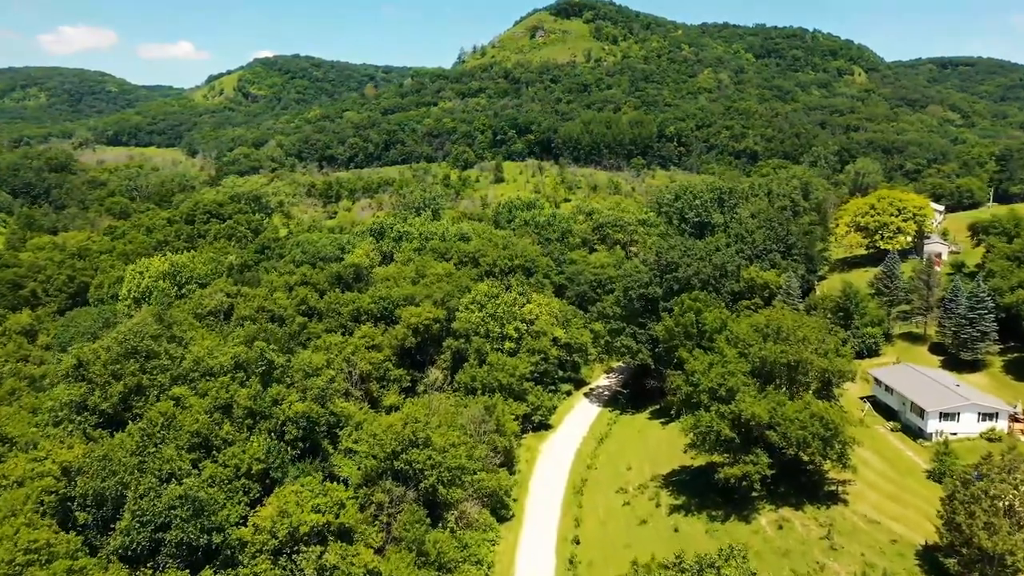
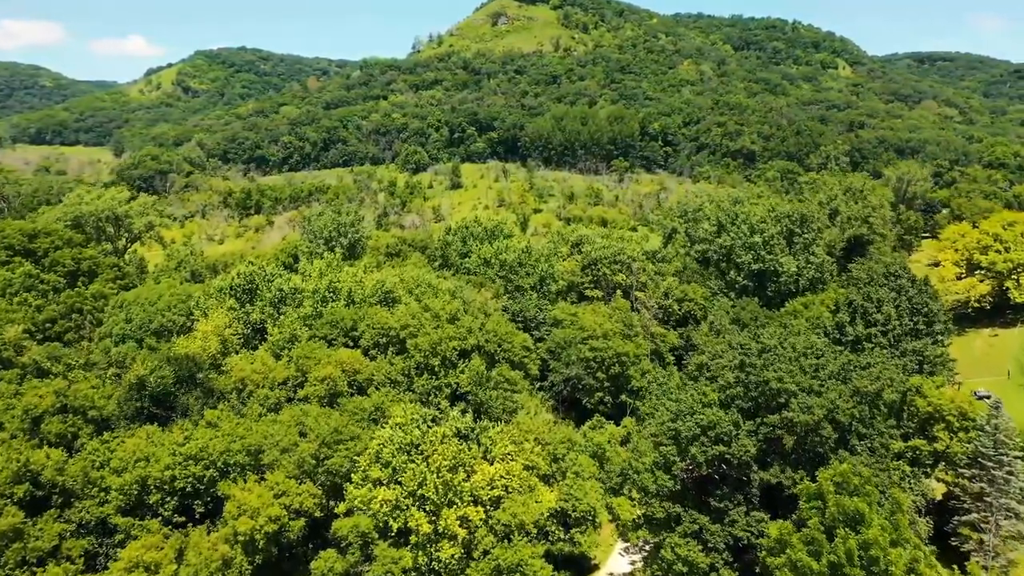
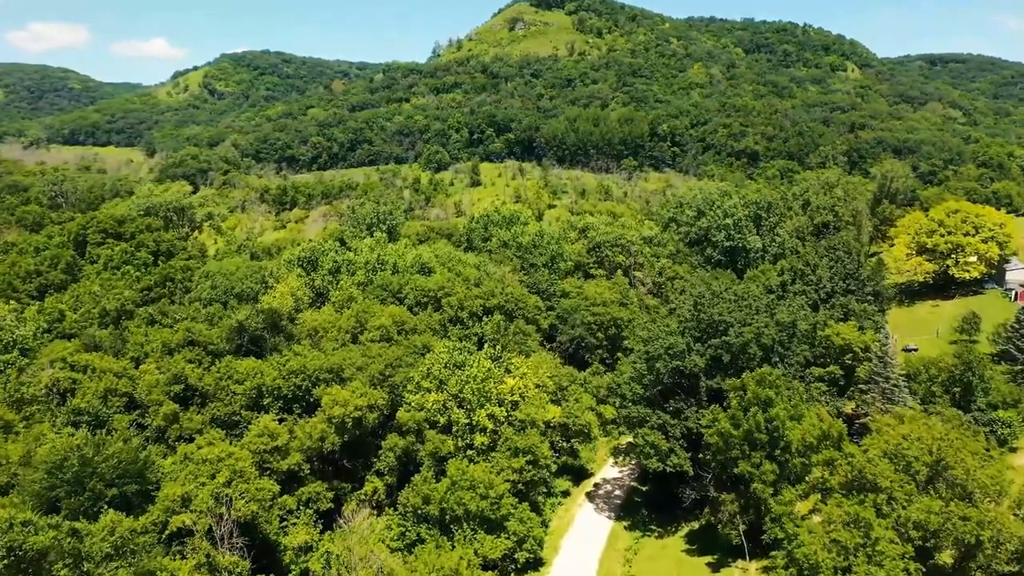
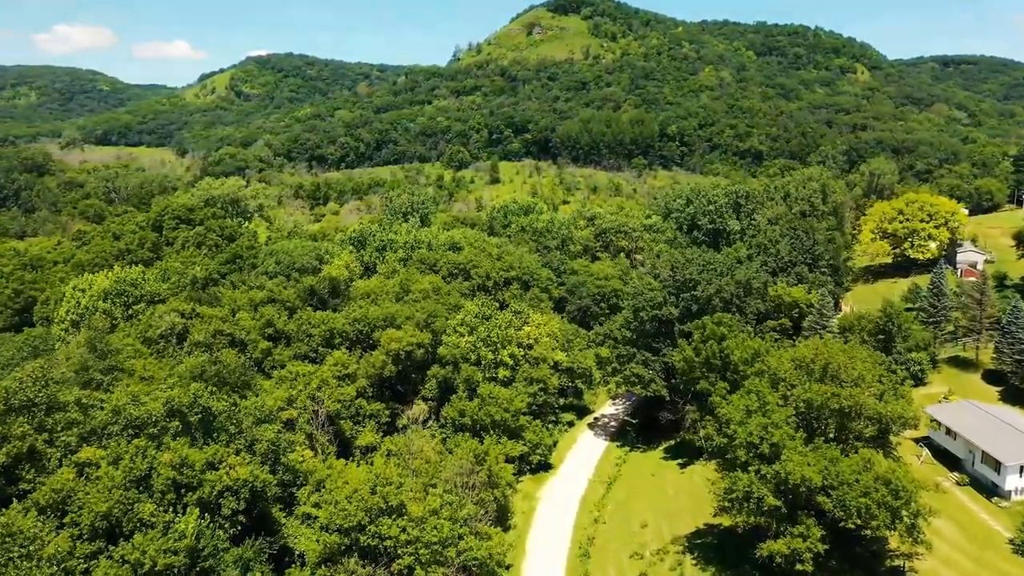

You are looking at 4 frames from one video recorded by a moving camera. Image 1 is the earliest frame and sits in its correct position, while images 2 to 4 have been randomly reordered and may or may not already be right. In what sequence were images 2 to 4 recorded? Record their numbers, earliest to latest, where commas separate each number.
4, 3, 2
